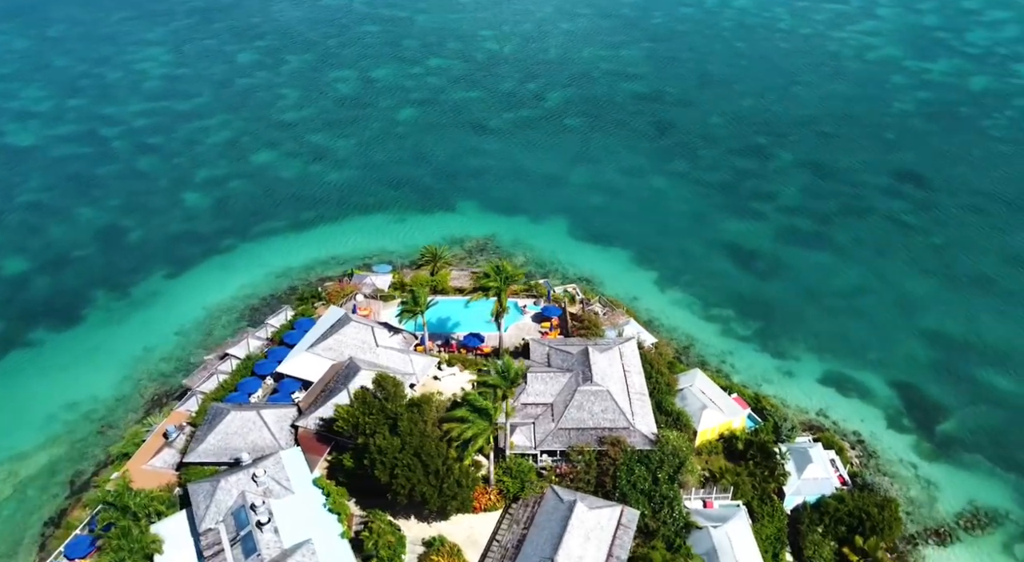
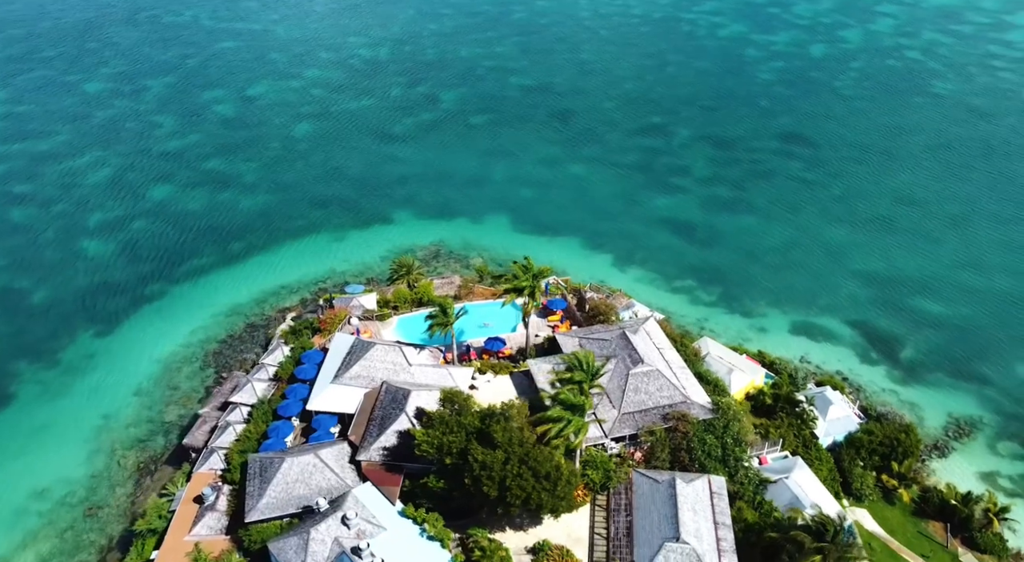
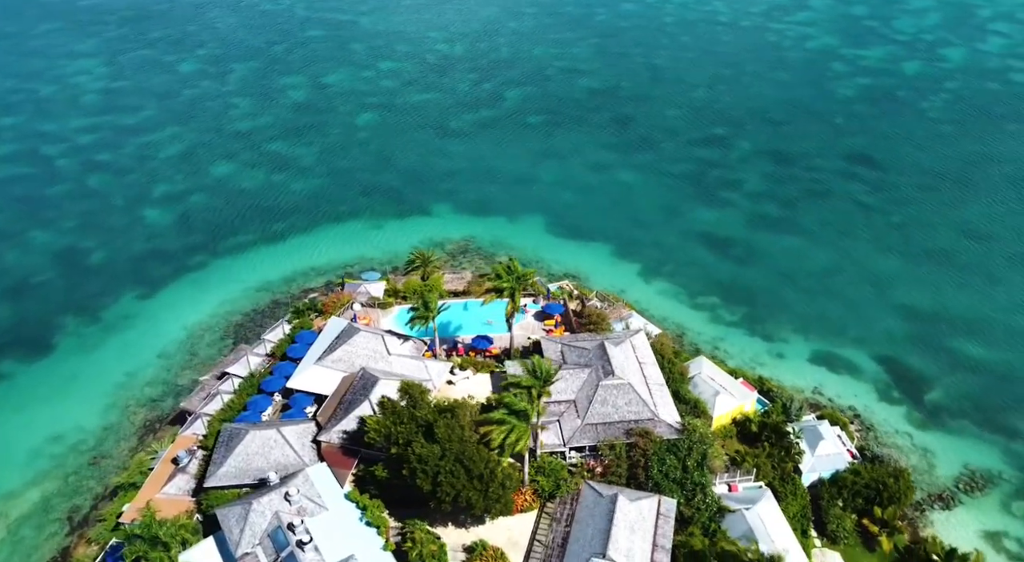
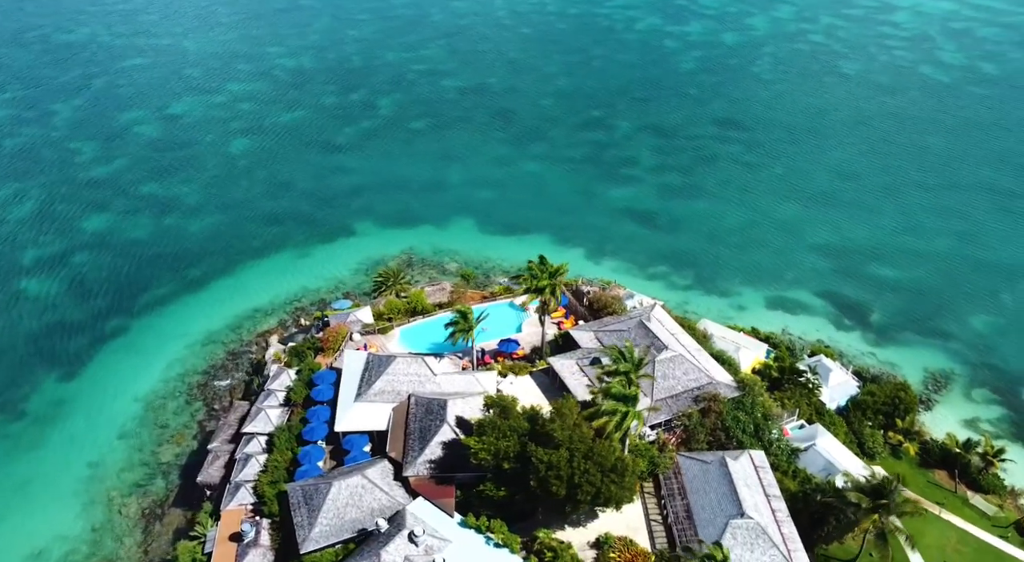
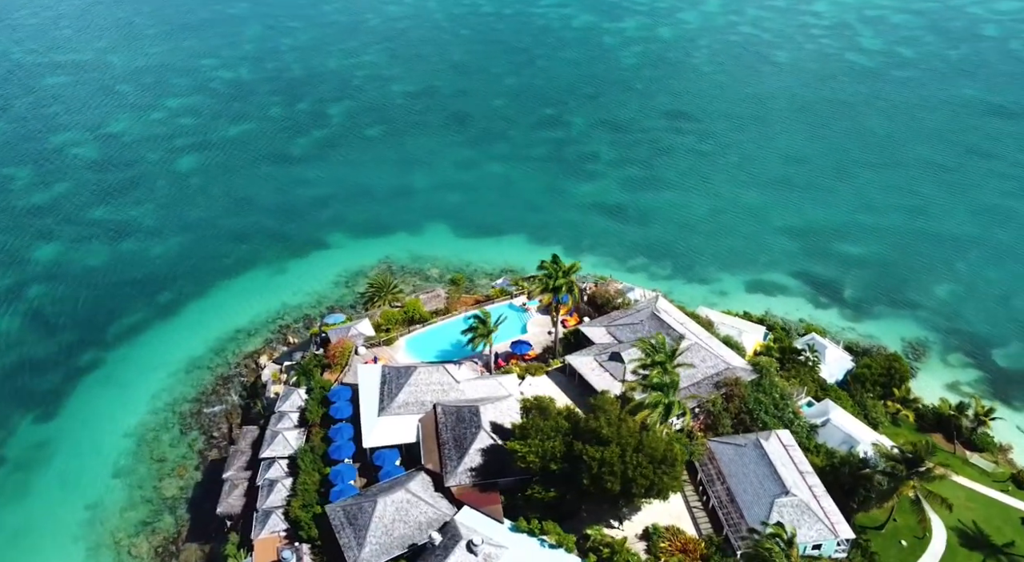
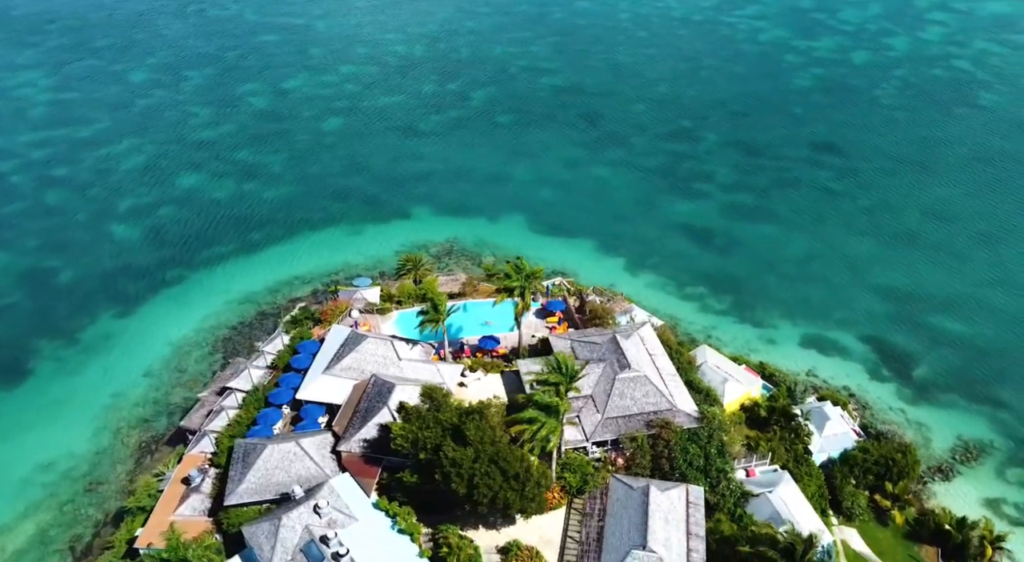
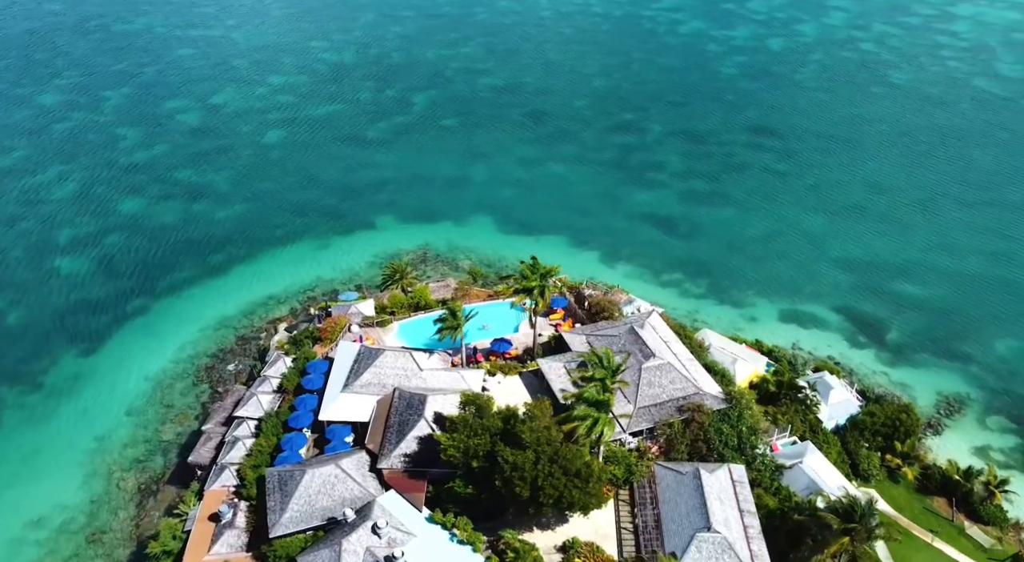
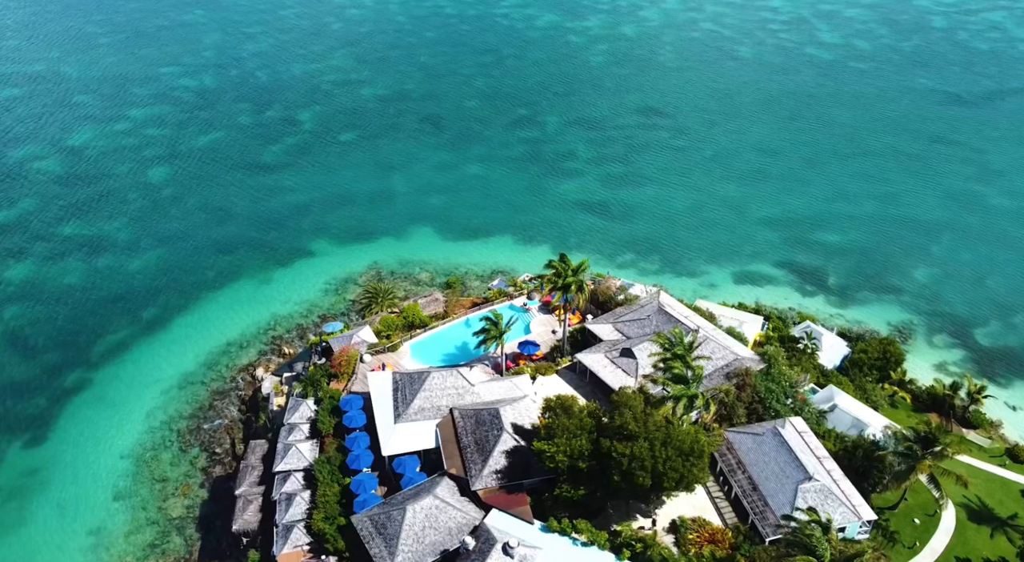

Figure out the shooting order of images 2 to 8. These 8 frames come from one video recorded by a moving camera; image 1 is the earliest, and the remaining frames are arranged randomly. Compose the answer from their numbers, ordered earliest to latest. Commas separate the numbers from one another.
3, 6, 2, 7, 4, 5, 8
